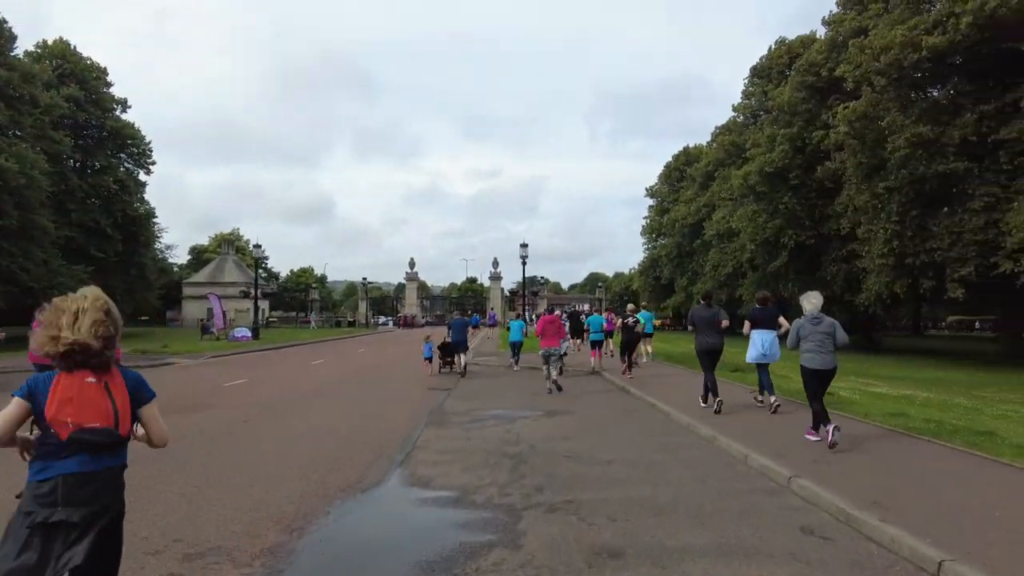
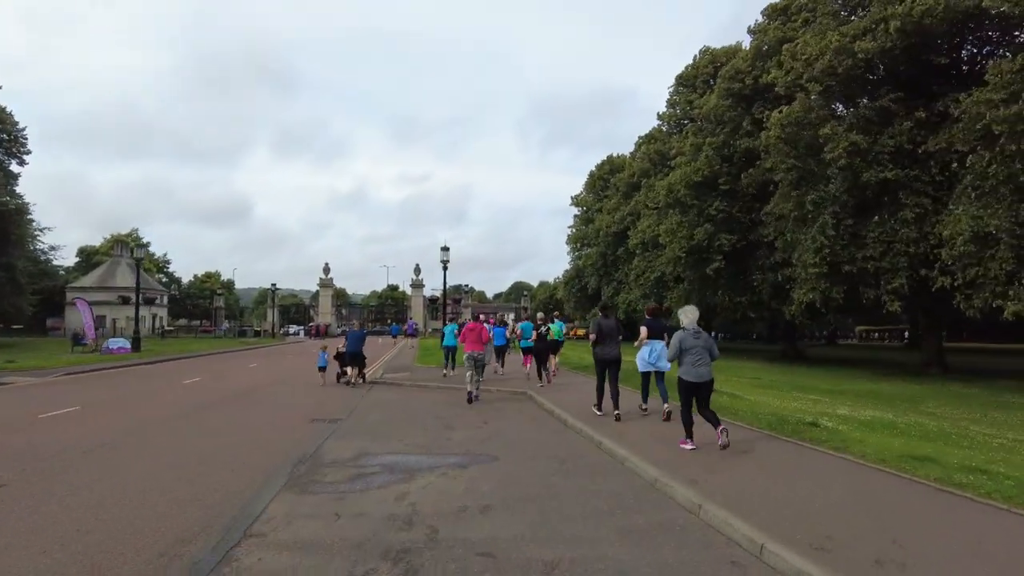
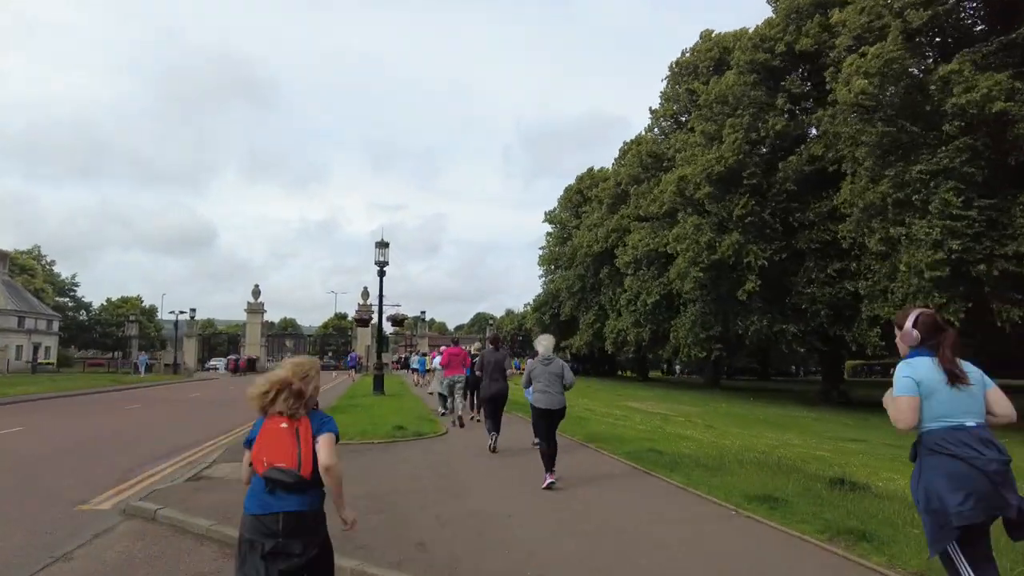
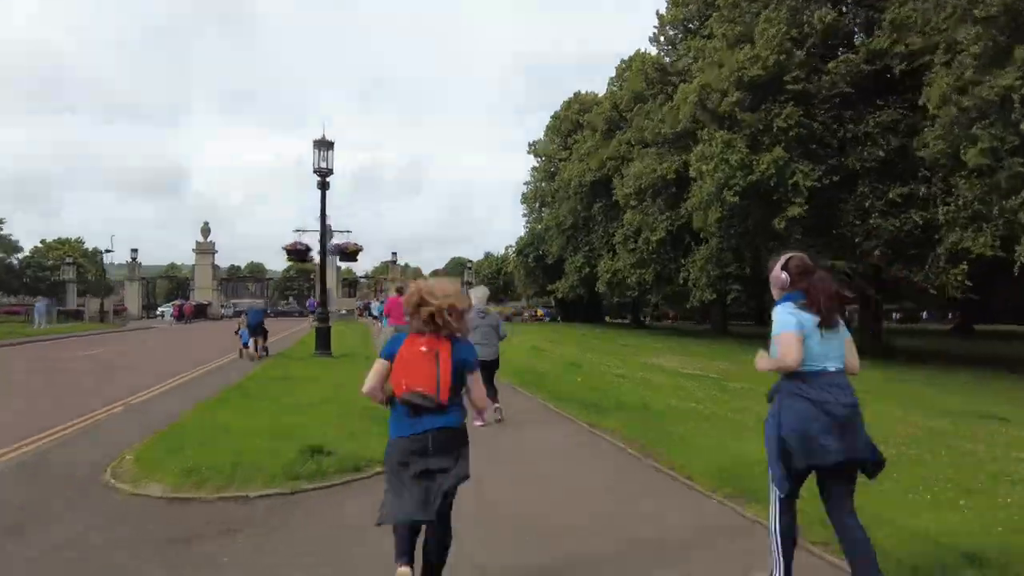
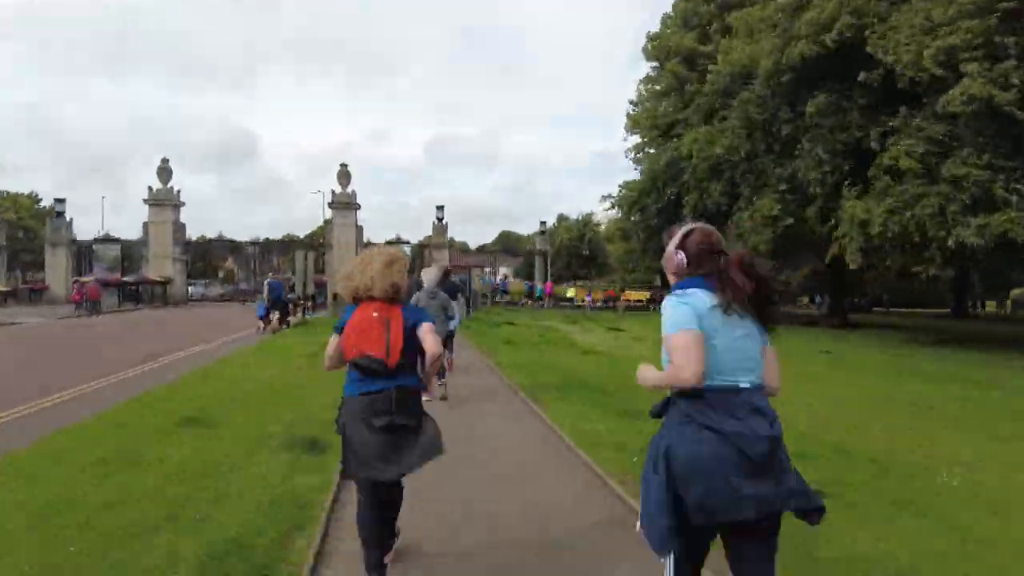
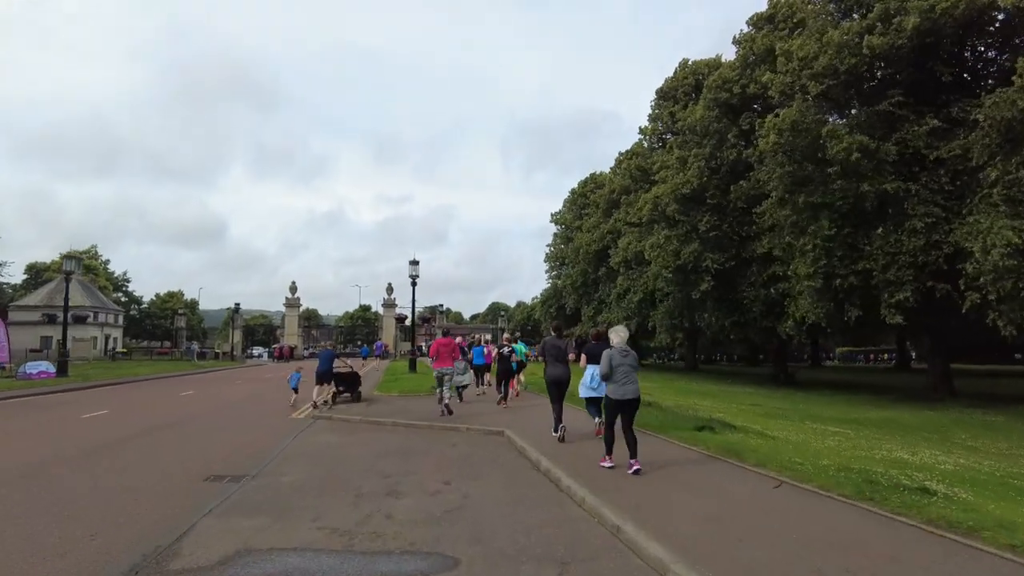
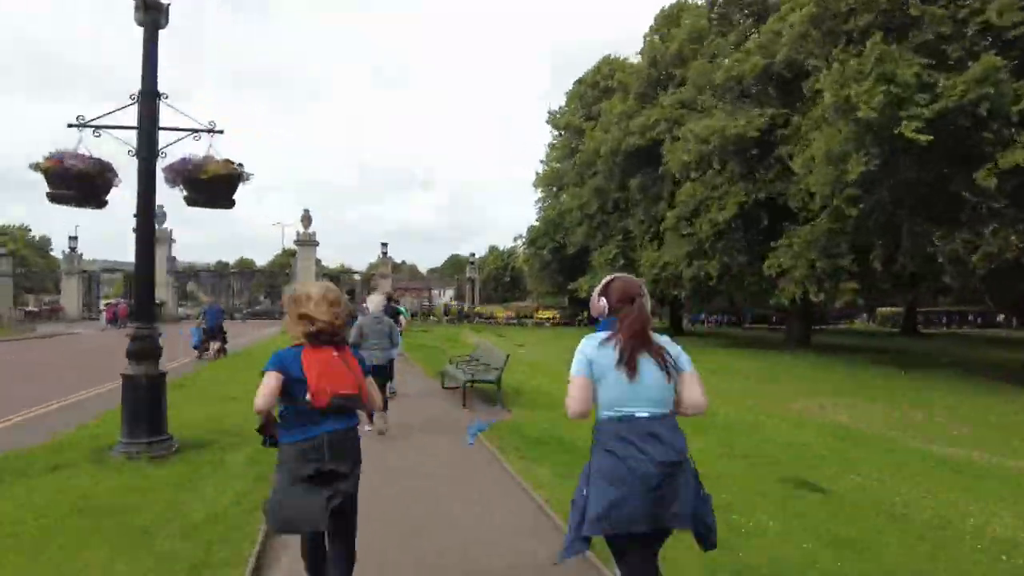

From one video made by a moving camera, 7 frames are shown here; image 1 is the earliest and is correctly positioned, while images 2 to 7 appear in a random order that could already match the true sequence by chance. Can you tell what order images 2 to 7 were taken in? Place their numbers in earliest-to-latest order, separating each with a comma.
2, 6, 3, 4, 7, 5
